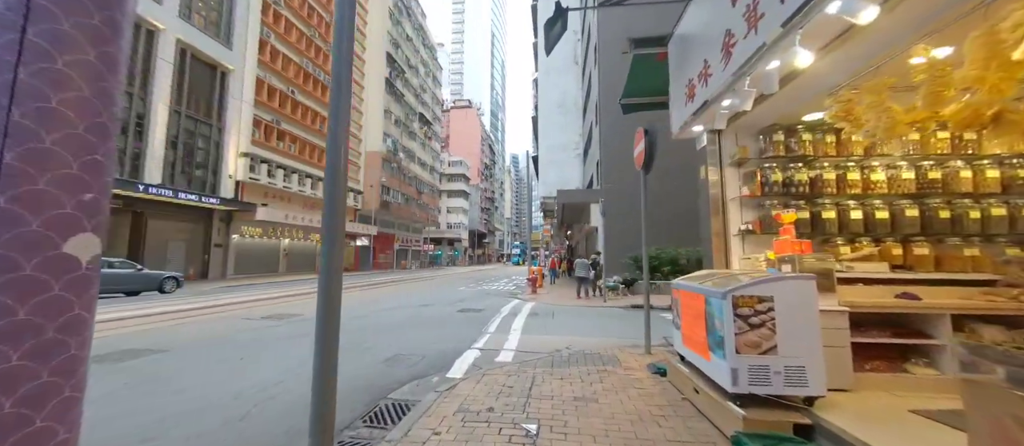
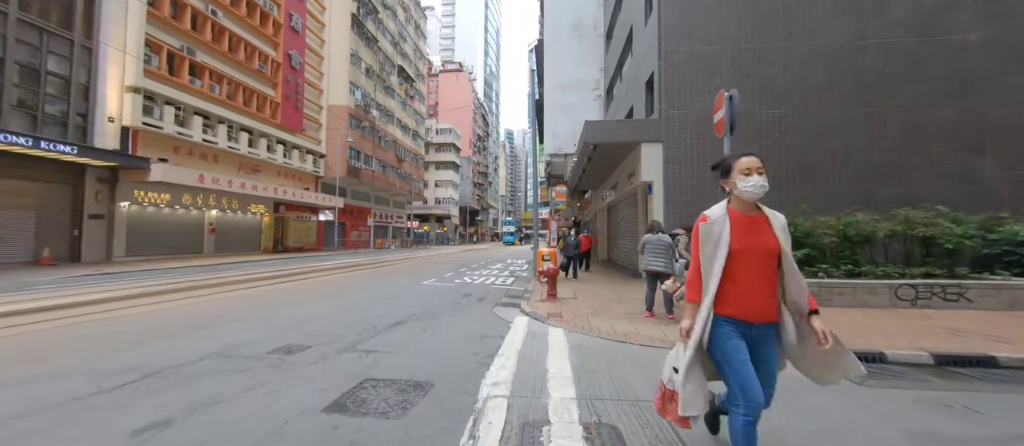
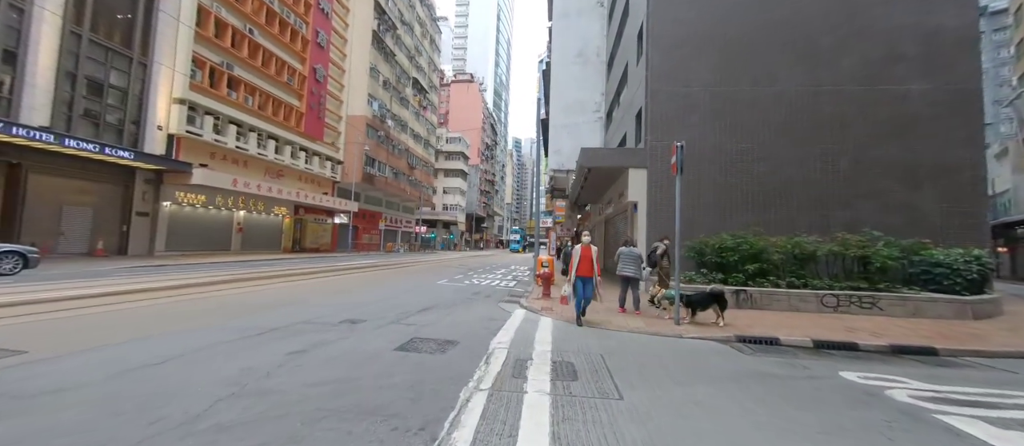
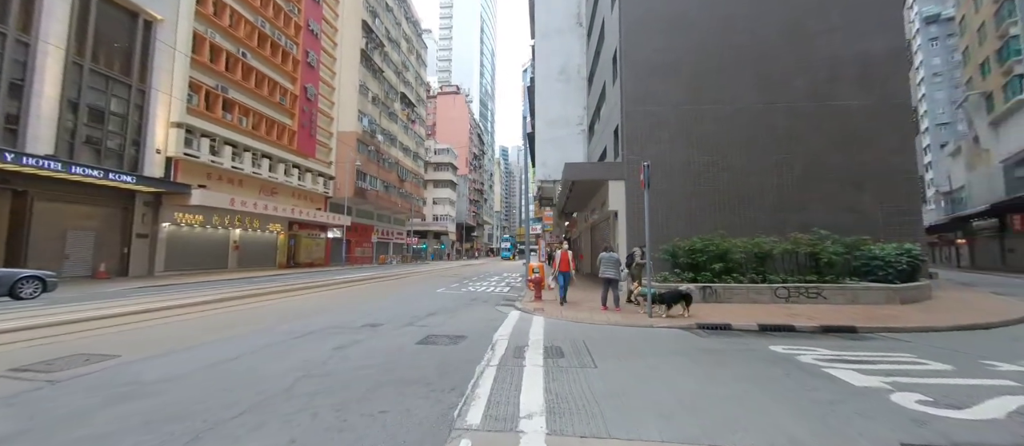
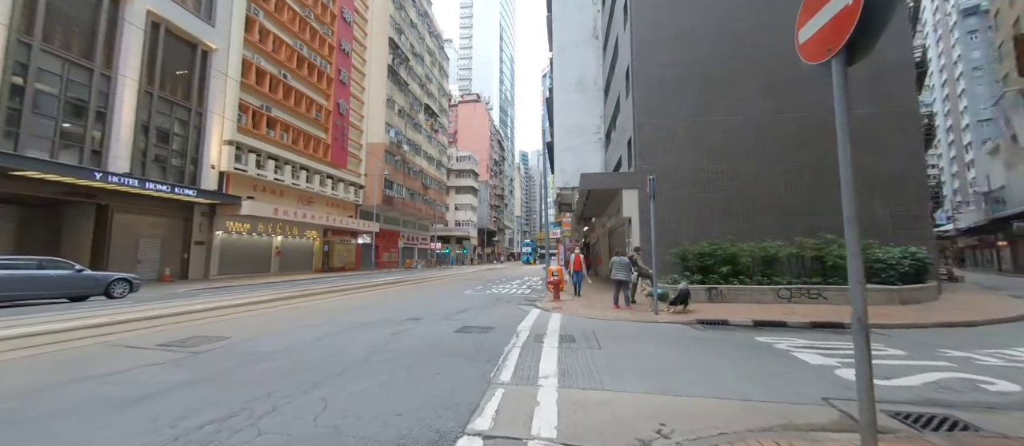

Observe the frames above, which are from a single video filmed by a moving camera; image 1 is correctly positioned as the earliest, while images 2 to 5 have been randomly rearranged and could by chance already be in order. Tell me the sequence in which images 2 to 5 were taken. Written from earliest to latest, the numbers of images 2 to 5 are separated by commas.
5, 4, 3, 2
